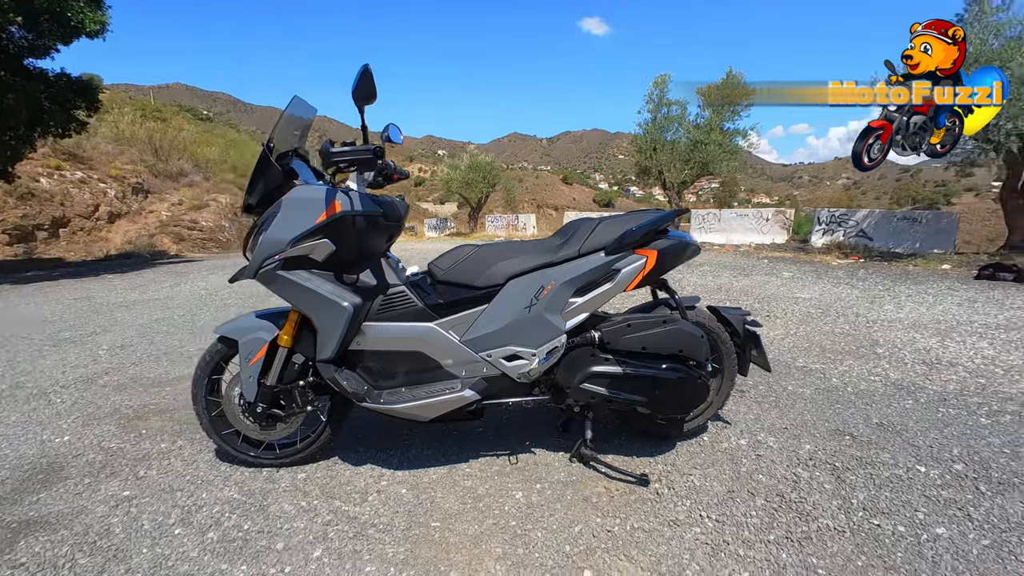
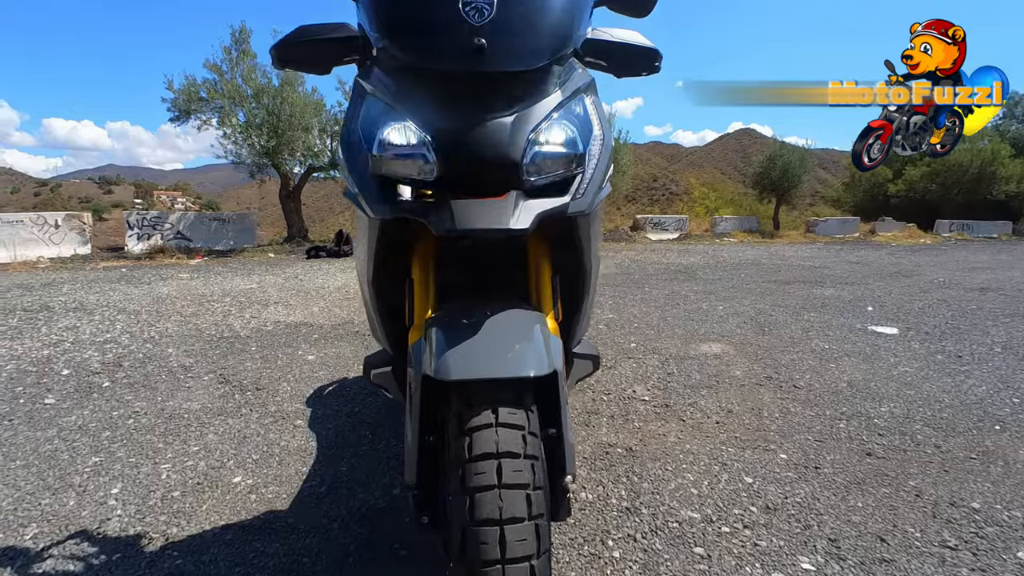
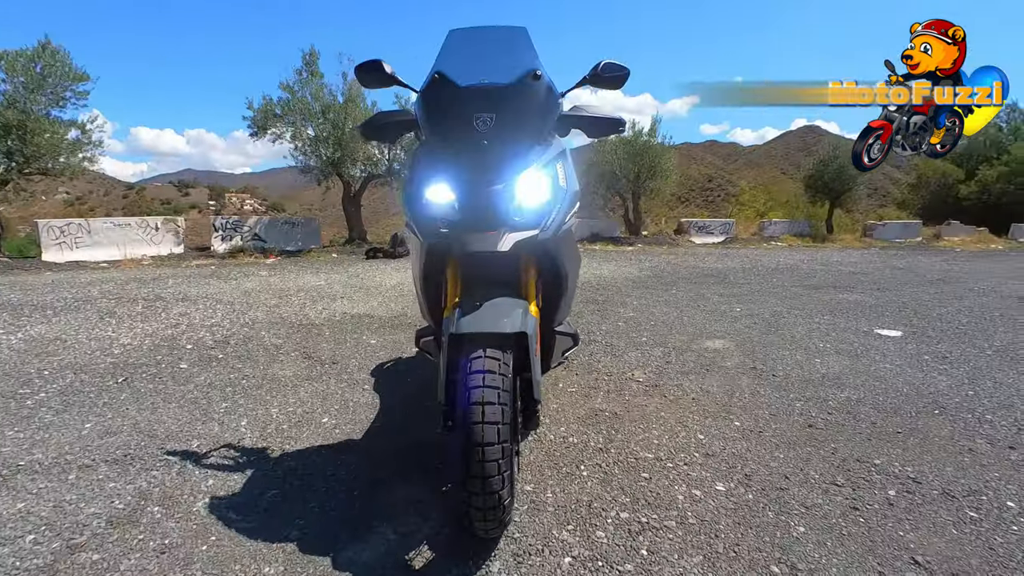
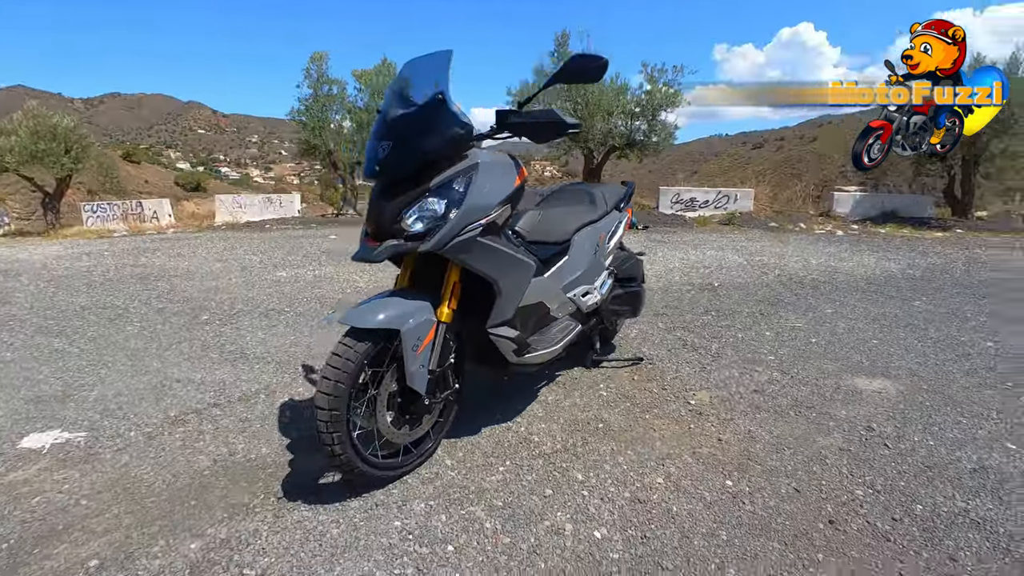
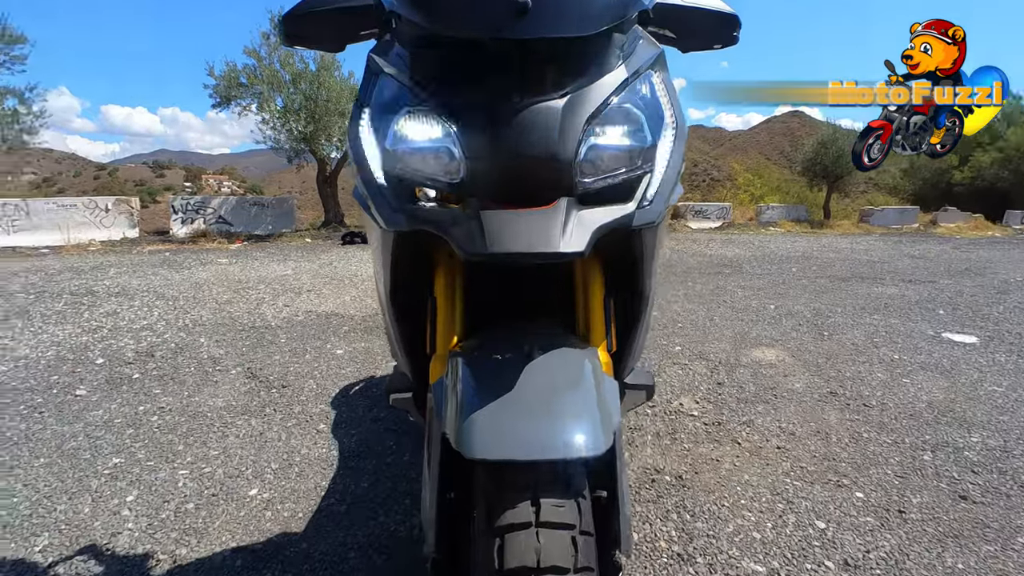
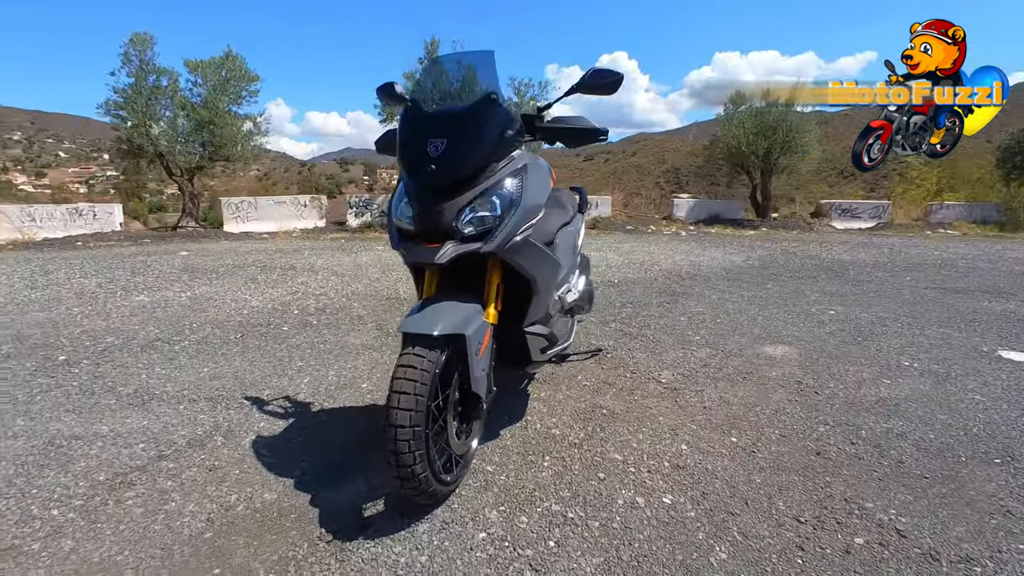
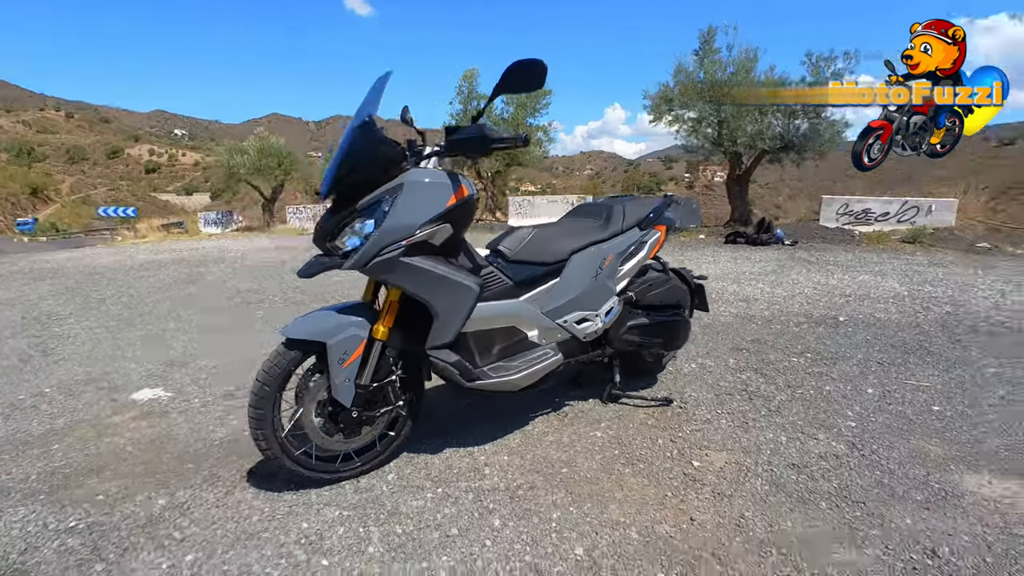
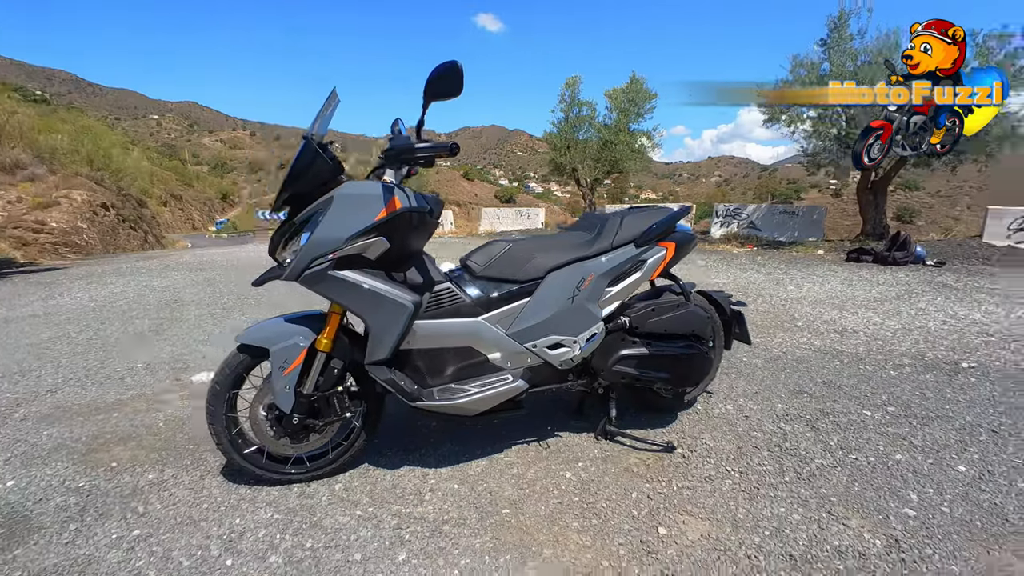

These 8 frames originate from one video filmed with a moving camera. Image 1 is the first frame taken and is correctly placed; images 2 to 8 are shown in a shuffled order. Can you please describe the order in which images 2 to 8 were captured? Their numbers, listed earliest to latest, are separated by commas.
8, 7, 4, 6, 3, 2, 5
